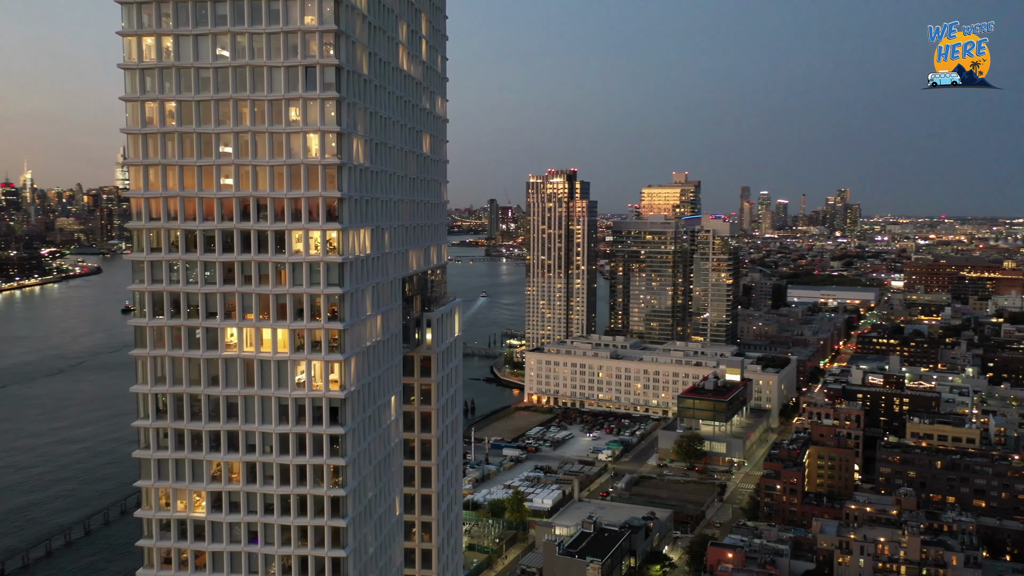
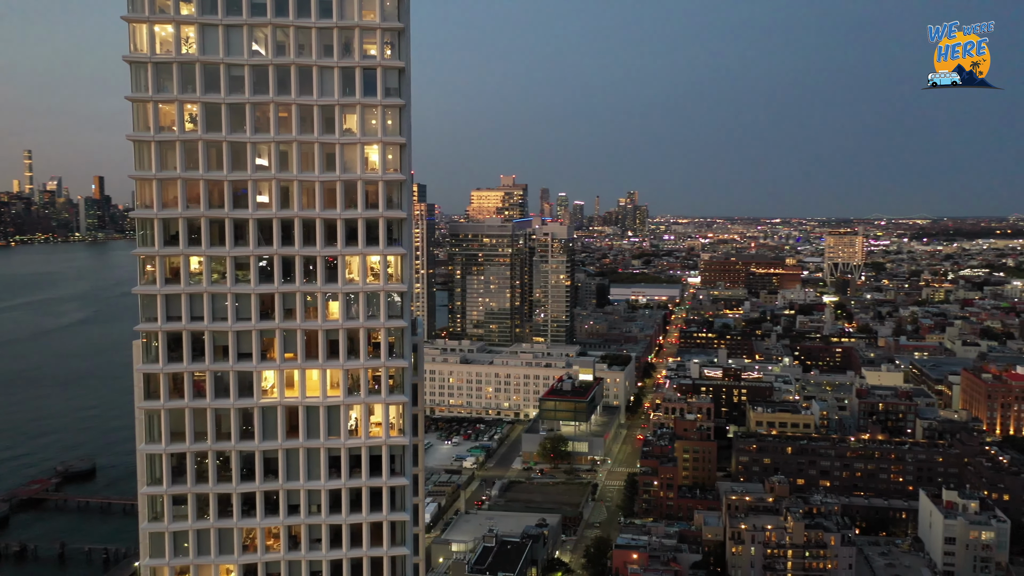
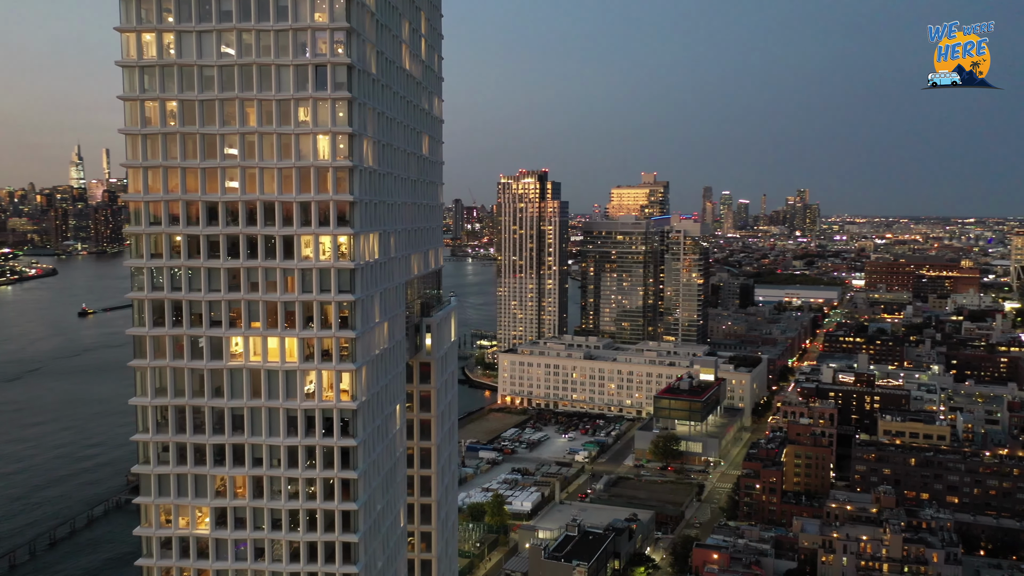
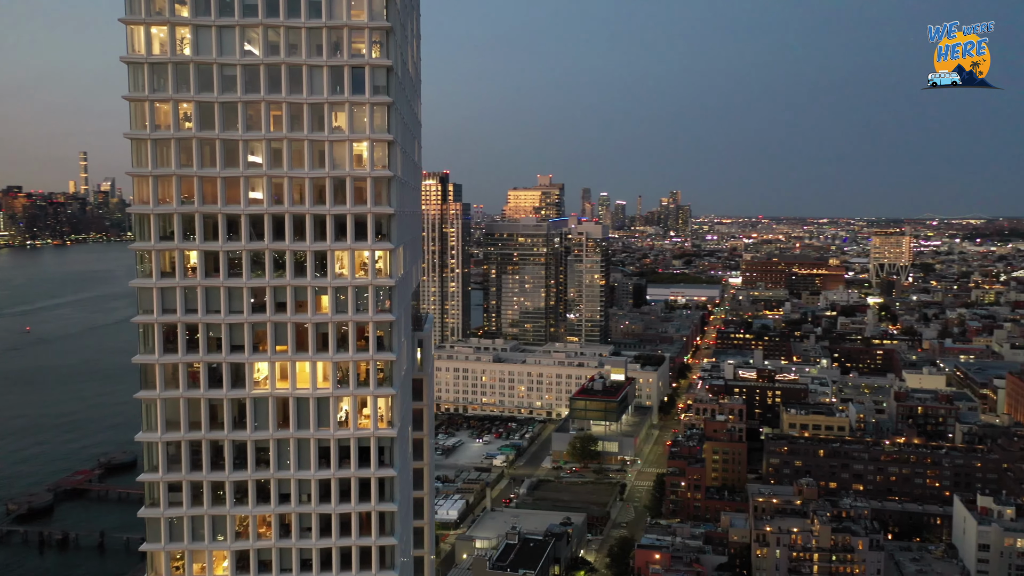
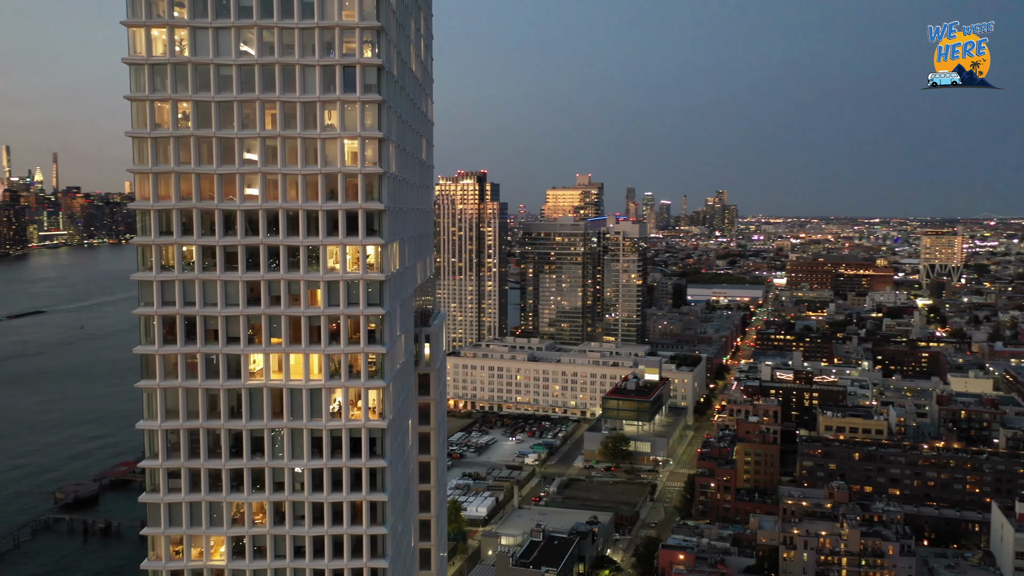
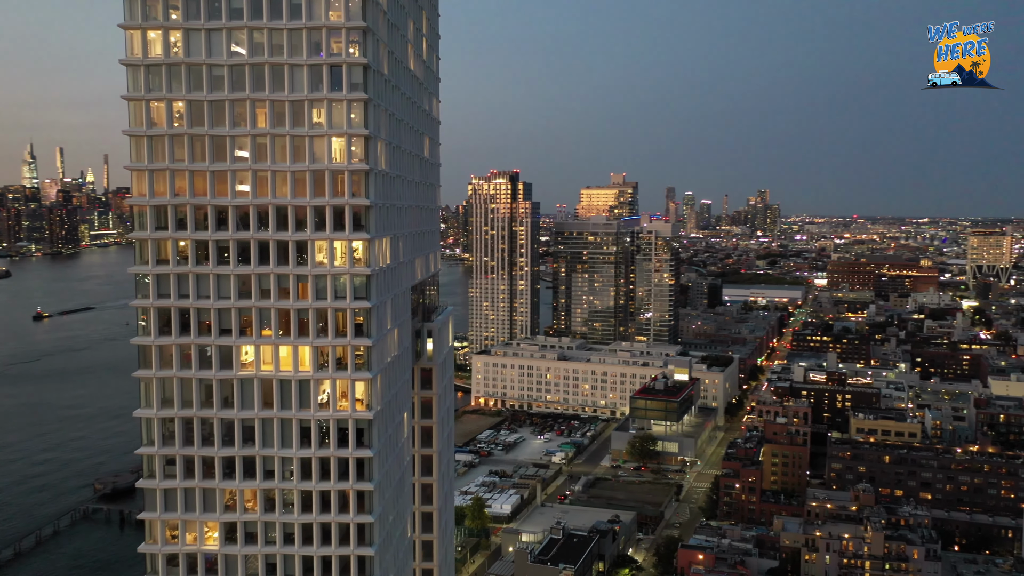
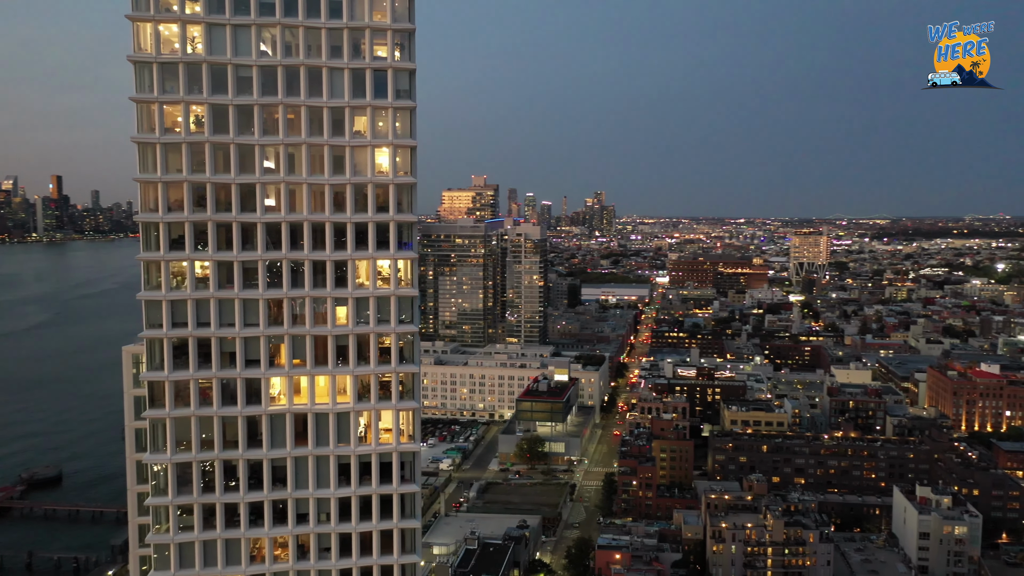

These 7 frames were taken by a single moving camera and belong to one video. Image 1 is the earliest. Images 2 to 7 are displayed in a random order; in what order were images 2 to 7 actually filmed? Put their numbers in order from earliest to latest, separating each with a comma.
3, 6, 5, 4, 2, 7
